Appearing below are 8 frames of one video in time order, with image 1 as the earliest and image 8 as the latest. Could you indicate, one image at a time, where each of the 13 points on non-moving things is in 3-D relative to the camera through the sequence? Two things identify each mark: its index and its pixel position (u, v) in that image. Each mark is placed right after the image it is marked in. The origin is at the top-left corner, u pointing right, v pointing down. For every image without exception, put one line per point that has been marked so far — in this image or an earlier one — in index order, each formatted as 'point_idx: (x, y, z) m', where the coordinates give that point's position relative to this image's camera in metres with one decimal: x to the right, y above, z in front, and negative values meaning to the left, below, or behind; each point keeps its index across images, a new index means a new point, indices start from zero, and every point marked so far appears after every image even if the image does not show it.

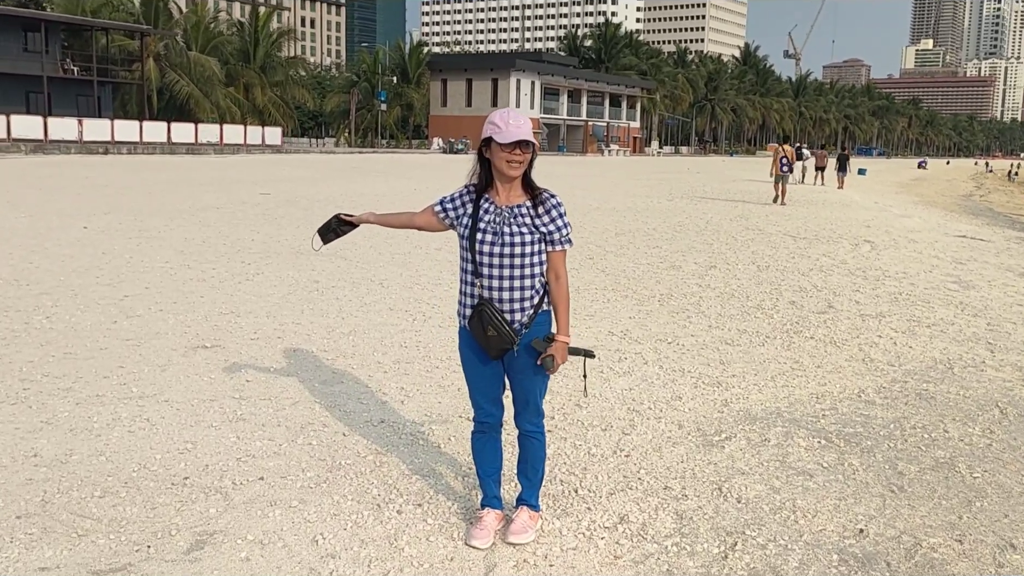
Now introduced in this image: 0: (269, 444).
0: (-1.2, -0.8, +4.6) m
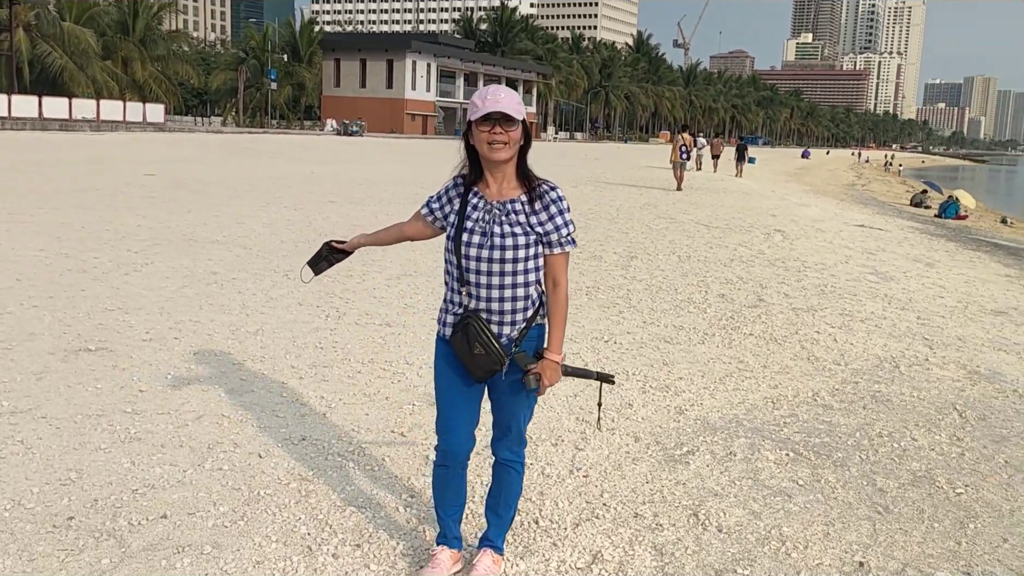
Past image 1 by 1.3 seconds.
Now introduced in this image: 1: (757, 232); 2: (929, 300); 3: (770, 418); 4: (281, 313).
0: (-1.4, -0.8, +4.0) m
1: (+3.6, +0.8, +13.7) m
2: (+3.7, -0.1, +8.4) m
3: (+1.3, -0.7, +4.8) m
4: (-1.7, -0.2, +7.0) m
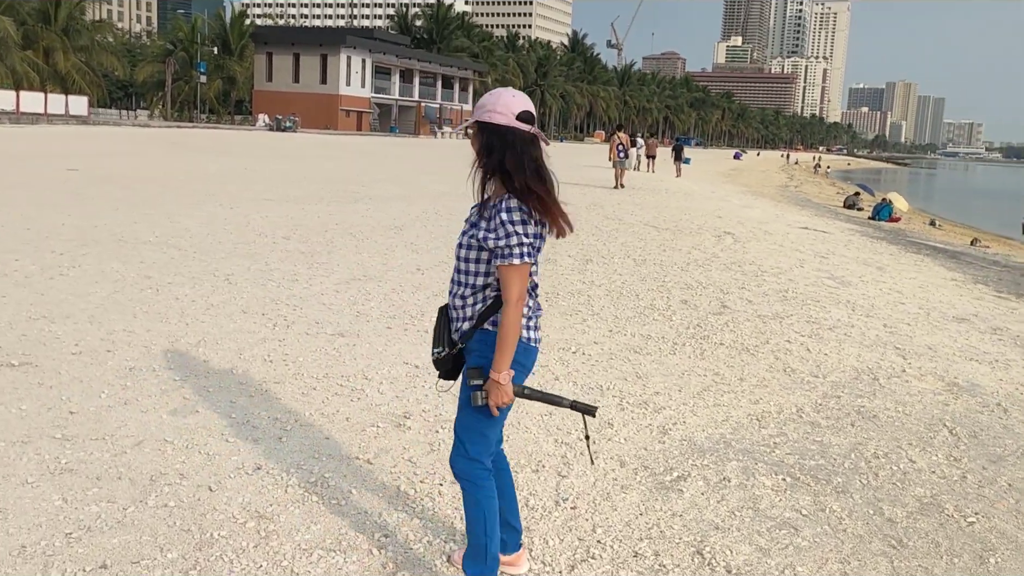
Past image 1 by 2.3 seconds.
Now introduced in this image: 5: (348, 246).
0: (-1.5, -0.8, +3.5) m
1: (+2.8, +0.8, +13.5) m
2: (+3.3, -0.2, +8.3) m
3: (+1.2, -0.7, +4.5) m
4: (-2.0, -0.2, +6.5) m
5: (-1.8, +0.5, +10.3) m
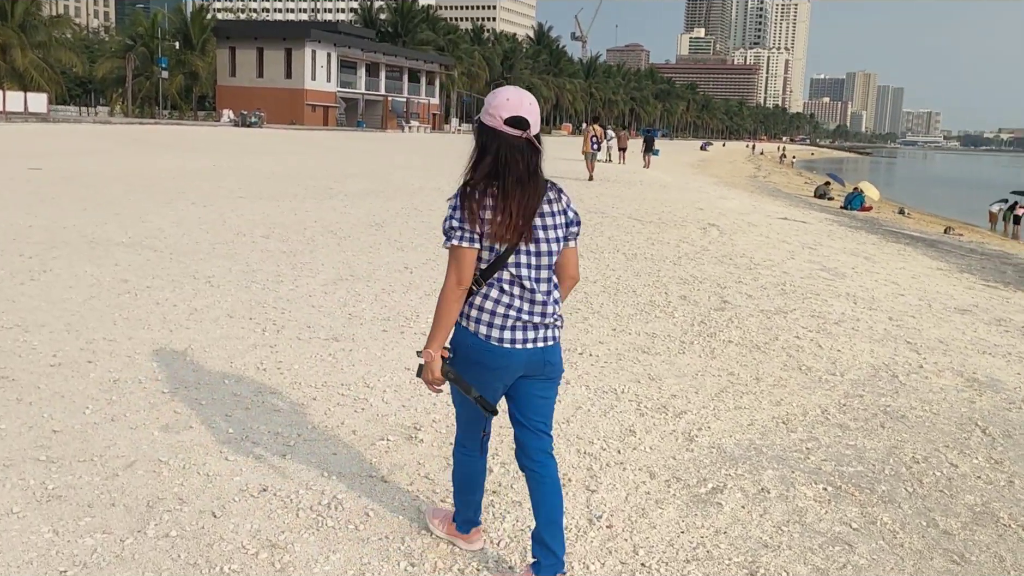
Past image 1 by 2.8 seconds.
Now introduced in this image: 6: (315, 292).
0: (-1.4, -0.9, +3.2) m
1: (+2.6, +0.9, +13.4) m
2: (+3.3, -0.1, +8.2) m
3: (+1.3, -0.7, +4.3) m
4: (-2.0, -0.3, +6.2) m
5: (-1.9, +0.5, +9.9) m
6: (-1.6, 0.0, +7.4) m
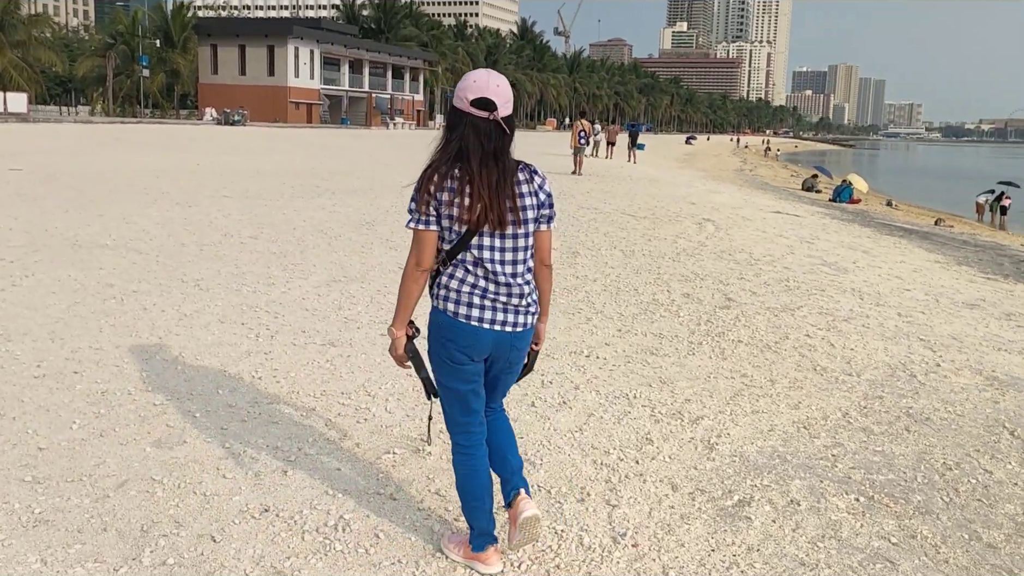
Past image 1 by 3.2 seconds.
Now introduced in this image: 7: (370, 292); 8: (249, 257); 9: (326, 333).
0: (-1.3, -0.9, +3.0) m
1: (+2.4, +0.9, +13.2) m
2: (+3.3, 0.0, +8.0) m
3: (+1.3, -0.7, +4.1) m
4: (-2.0, -0.3, +6.0) m
5: (-2.0, +0.4, +9.7) m
6: (-1.6, -0.1, +7.2) m
7: (-1.1, 0.0, +7.4) m
8: (-2.5, +0.3, +8.8) m
9: (-1.2, -0.3, +6.1) m
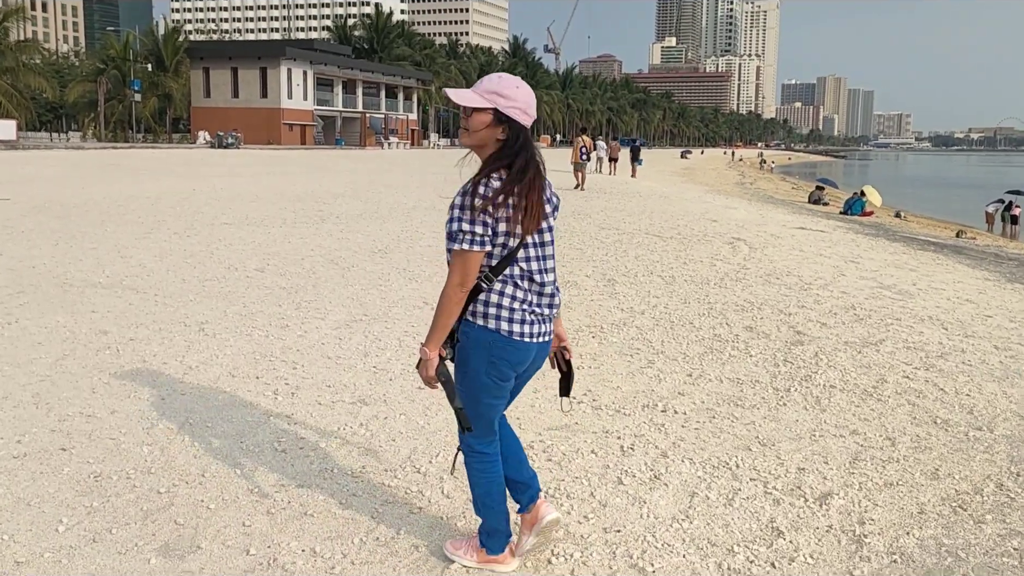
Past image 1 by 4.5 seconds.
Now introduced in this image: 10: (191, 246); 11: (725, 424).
0: (-1.0, -1.1, +2.2) m
1: (+2.7, +0.6, +12.4) m
2: (+3.6, -0.3, +7.2) m
3: (+1.7, -0.9, +3.3) m
4: (-1.6, -0.6, +5.1) m
5: (-1.7, +0.1, +8.9) m
6: (-1.2, -0.4, +6.4) m
7: (-0.8, -0.3, +6.5) m
8: (-2.2, 0.0, +8.0) m
9: (-0.9, -0.6, +5.3) m
10: (-3.7, +0.5, +10.8) m
11: (+1.1, -0.7, +4.6) m
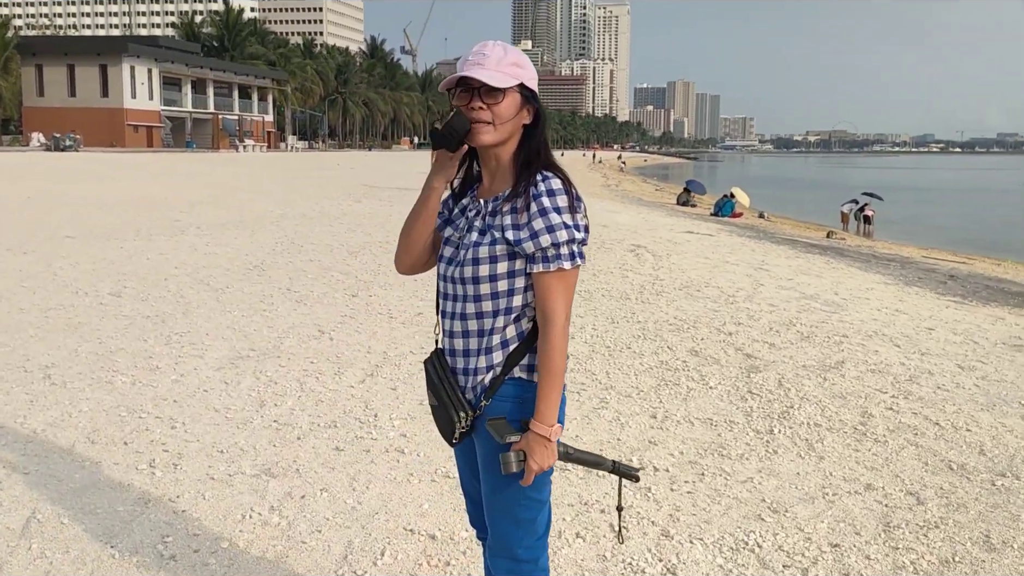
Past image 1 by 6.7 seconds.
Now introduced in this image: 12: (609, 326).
0: (-0.8, -1.3, +1.1) m
1: (+1.3, +0.5, +11.8) m
2: (+3.0, -0.3, +6.8) m
3: (+1.7, -1.0, +2.6) m
4: (-1.9, -0.8, +4.0) m
5: (-2.5, -0.1, +7.7) m
6: (-1.7, -0.5, +5.2) m
7: (-1.3, -0.5, +5.5) m
8: (-2.8, -0.3, +6.7) m
9: (-1.2, -0.7, +4.2) m
10: (-4.8, +0.2, +9.3) m
11: (+0.9, -0.8, +3.9) m
12: (+0.7, -0.3, +7.0) m
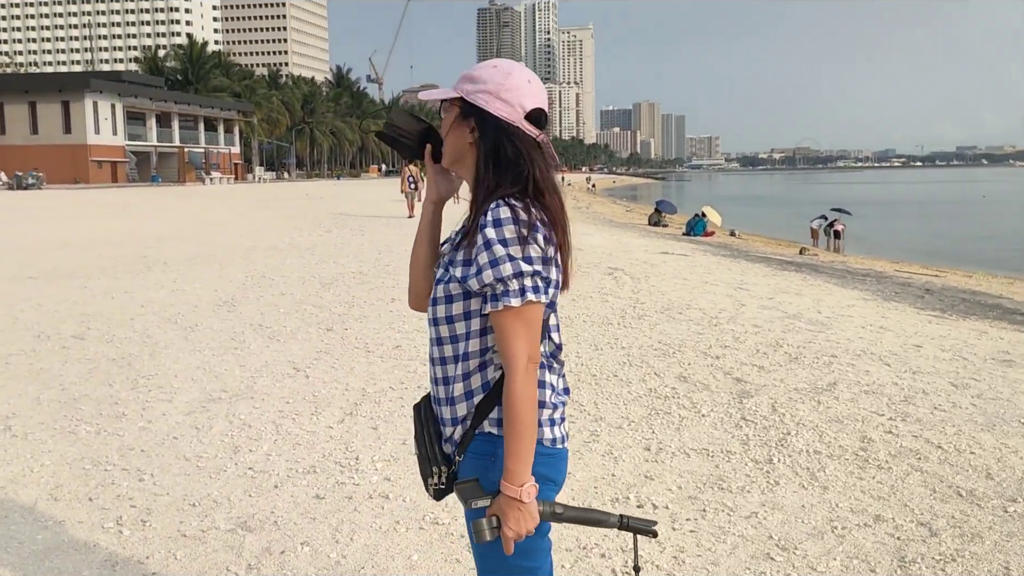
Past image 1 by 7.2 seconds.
0: (-0.7, -1.4, +0.9) m
1: (+1.0, +0.2, +11.7) m
2: (+2.8, -0.5, +6.7) m
3: (+1.7, -1.0, +2.5) m
4: (-1.9, -1.0, +3.7) m
5: (-2.6, -0.4, +7.4) m
6: (-1.8, -0.8, +5.0) m
7: (-1.4, -0.7, +5.2) m
8: (-3.0, -0.6, +6.4) m
9: (-1.2, -0.9, +4.0) m
10: (-5.0, -0.2, +8.9) m
11: (+0.8, -0.9, +3.7) m
12: (+0.6, -0.5, +6.8) m
